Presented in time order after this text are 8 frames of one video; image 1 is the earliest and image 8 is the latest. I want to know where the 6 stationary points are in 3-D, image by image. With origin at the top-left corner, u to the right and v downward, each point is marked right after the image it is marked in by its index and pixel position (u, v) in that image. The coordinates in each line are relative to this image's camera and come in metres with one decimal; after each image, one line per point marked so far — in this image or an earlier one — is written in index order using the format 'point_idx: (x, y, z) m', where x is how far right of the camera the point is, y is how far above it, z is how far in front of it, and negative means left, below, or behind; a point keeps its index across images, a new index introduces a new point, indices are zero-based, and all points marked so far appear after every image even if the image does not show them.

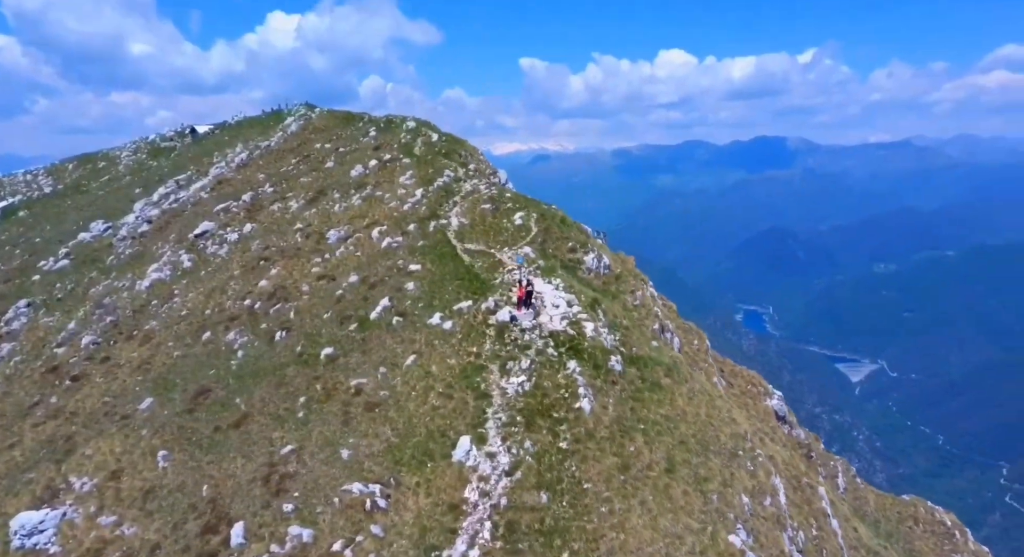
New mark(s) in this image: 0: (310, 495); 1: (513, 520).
0: (-6.6, -7.1, +19.1) m
1: (+0.3, -6.8, +16.2) m
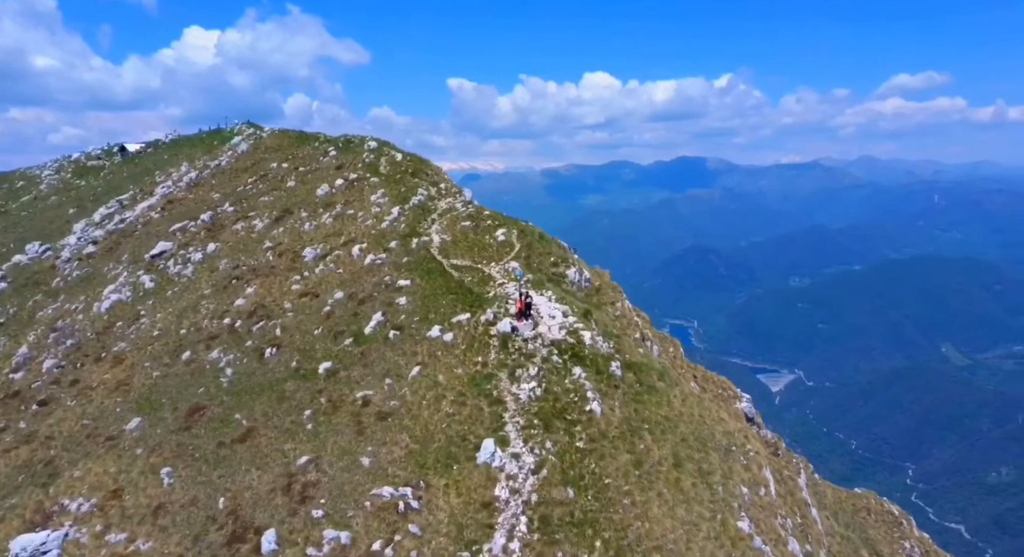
0: (-5.9, -7.5, +19.7) m
1: (+1.2, -7.0, +17.3) m
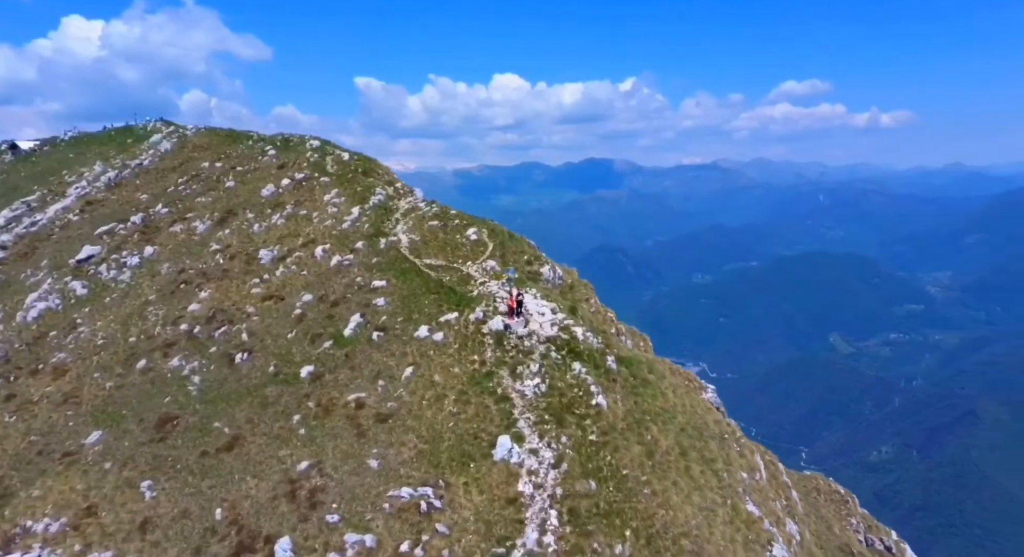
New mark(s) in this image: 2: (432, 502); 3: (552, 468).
0: (-5.3, -7.5, +19.2) m
1: (+1.9, -6.9, +17.5) m
2: (-2.5, -7.0, +18.0) m
3: (+1.3, -6.1, +18.6) m
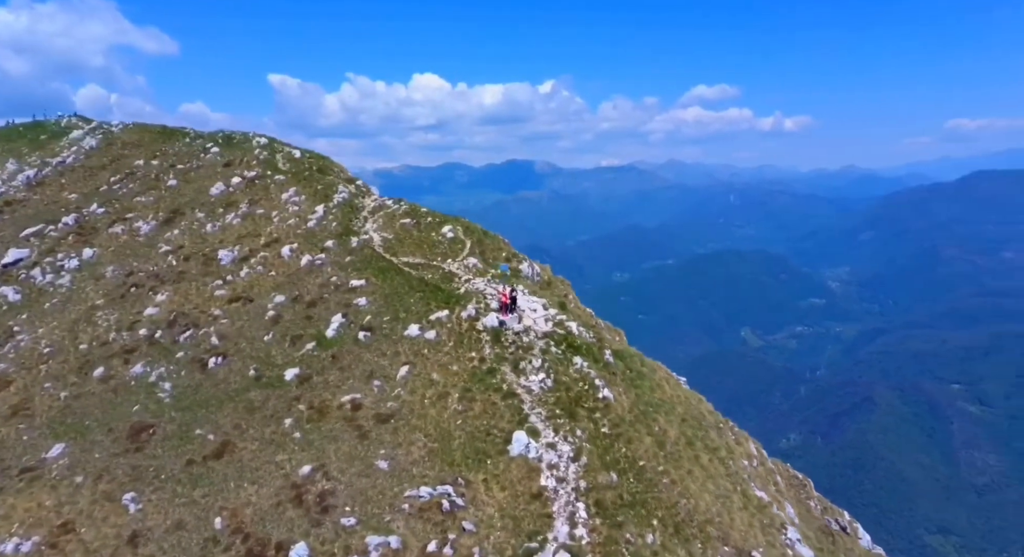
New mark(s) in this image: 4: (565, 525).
0: (-4.7, -7.4, +18.7) m
1: (+2.7, -6.6, +17.6) m
2: (-1.8, -6.8, +17.8) m
3: (+1.9, -5.9, +18.7) m
4: (+1.5, -7.1, +16.7) m
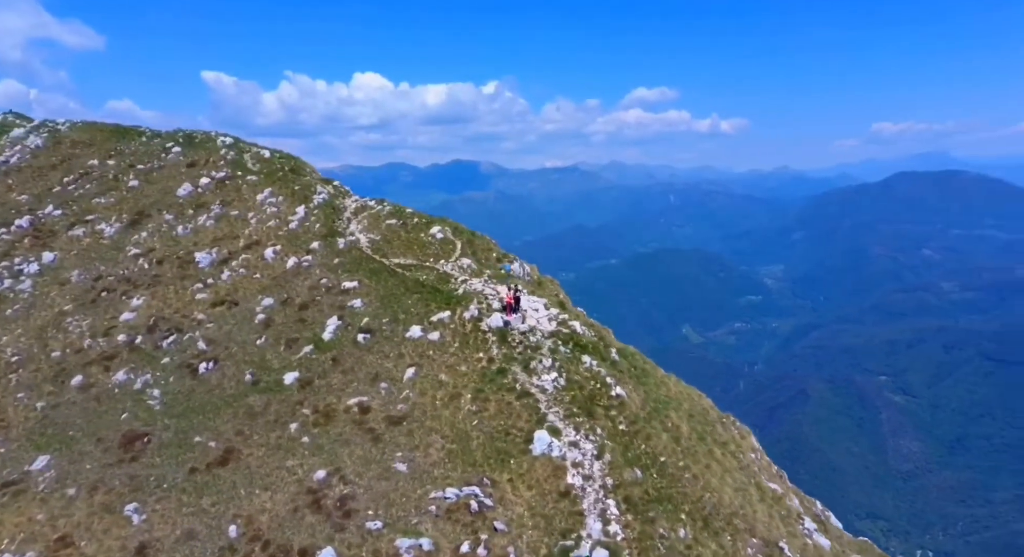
0: (-3.9, -7.4, +18.5) m
1: (+3.5, -6.6, +17.8) m
2: (-0.9, -6.8, +17.8) m
3: (+2.7, -5.9, +18.8) m
4: (+2.4, -7.1, +16.9) m
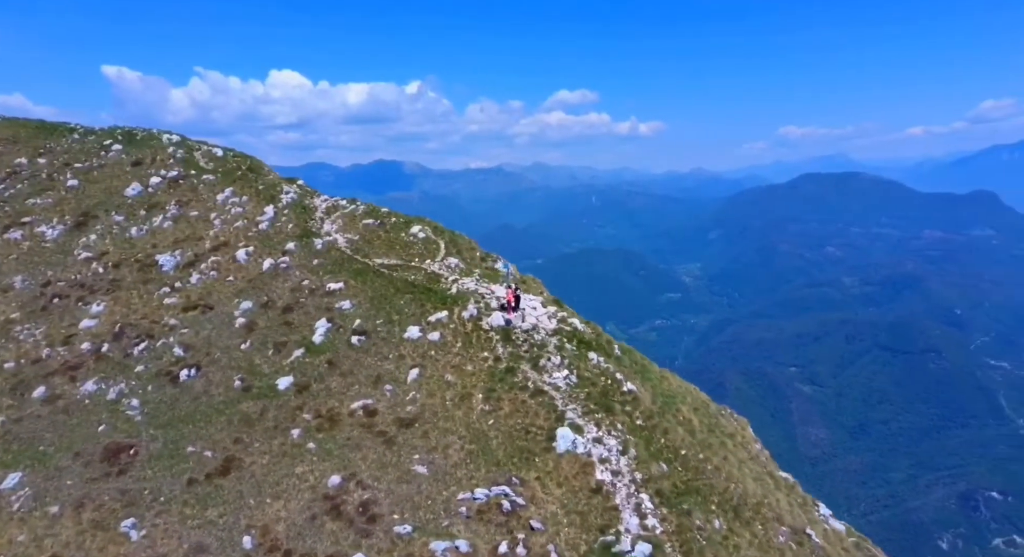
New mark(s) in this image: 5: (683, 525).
0: (-3.0, -7.4, +18.2) m
1: (+4.5, -6.5, +18.0) m
2: (0.0, -6.8, +17.7) m
3: (+3.6, -5.8, +19.0) m
4: (+3.4, -7.0, +17.0) m
5: (+4.8, -7.2, +17.0) m
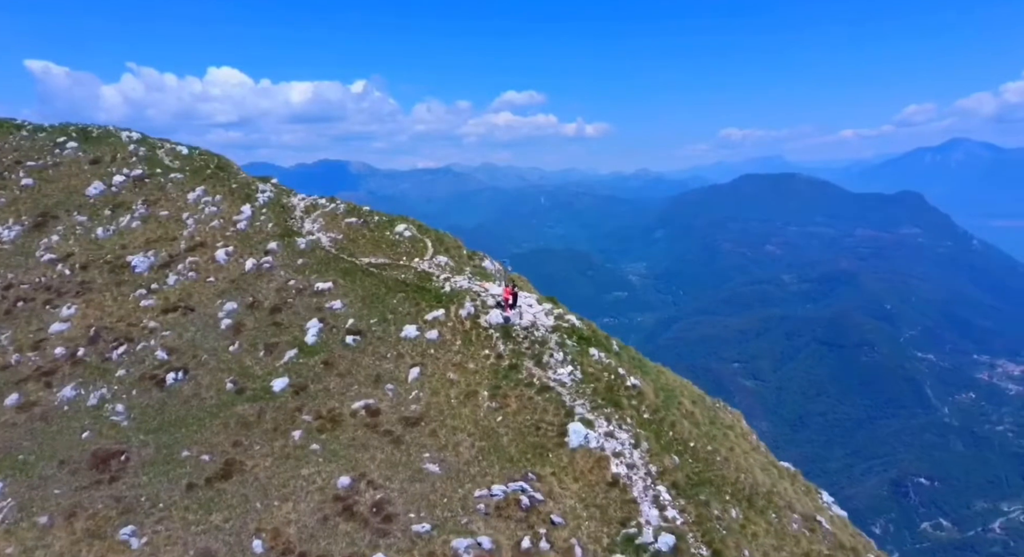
0: (-2.4, -7.3, +18.2) m
1: (+5.0, -6.4, +18.4) m
2: (+0.6, -6.7, +17.8) m
3: (+4.0, -5.6, +19.3) m
4: (+4.0, -6.9, +17.3) m
5: (+5.4, -7.0, +17.4) m
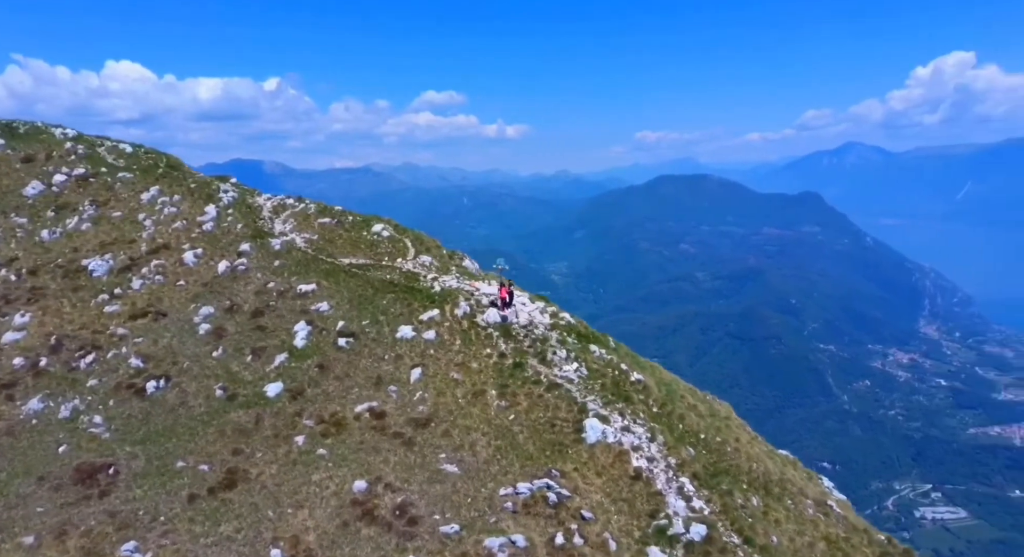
0: (-1.6, -7.3, +18.3) m
1: (+5.7, -6.3, +19.0) m
2: (+1.4, -6.7, +18.1) m
3: (+4.7, -5.6, +19.8) m
4: (+4.9, -6.8, +17.9) m
5: (+6.2, -6.9, +18.1) m
